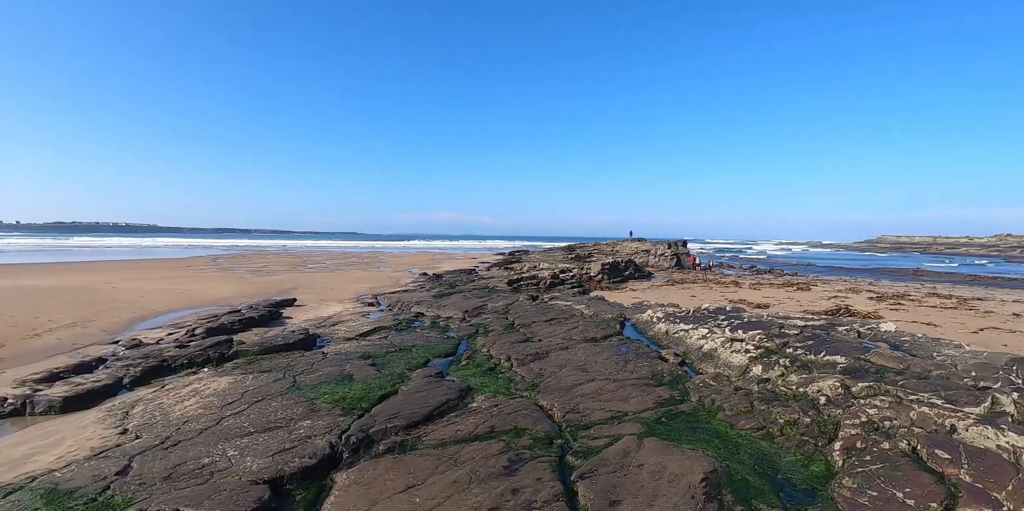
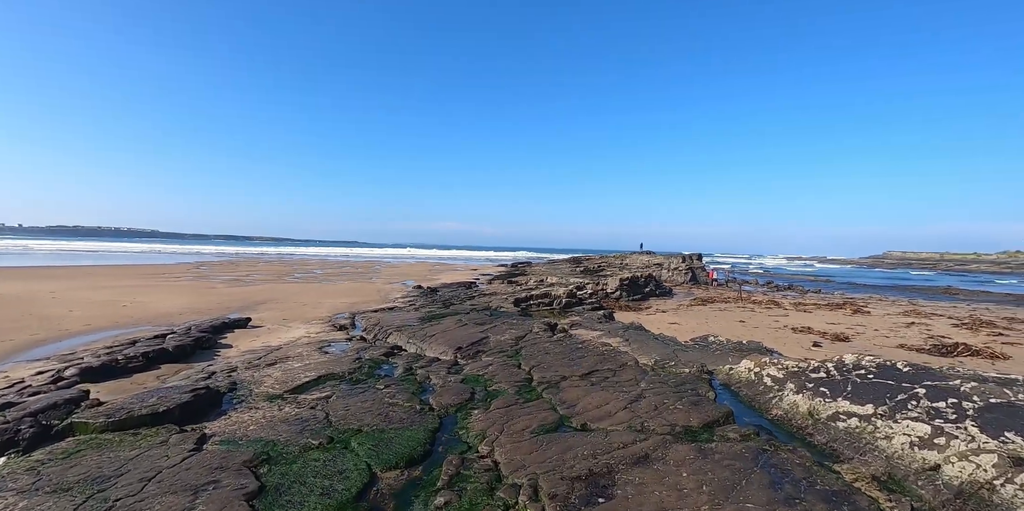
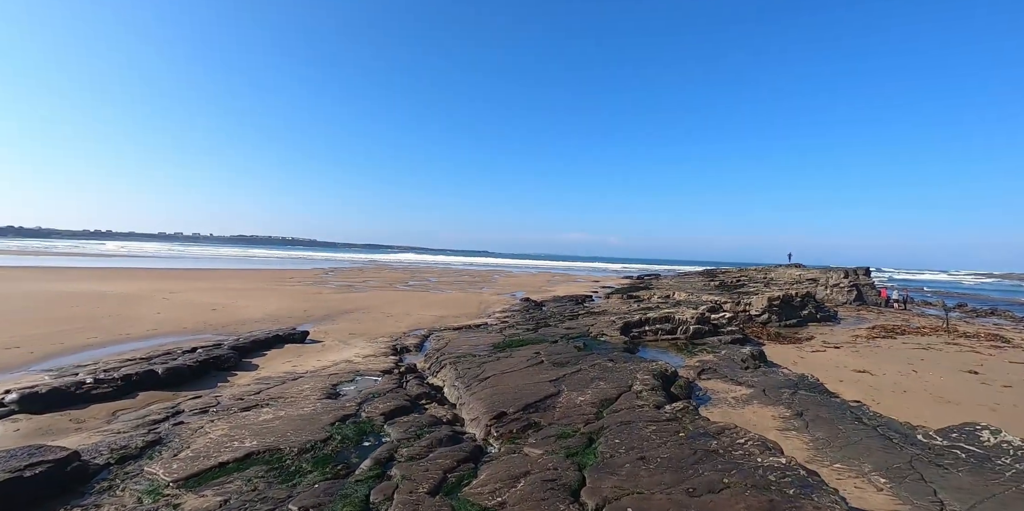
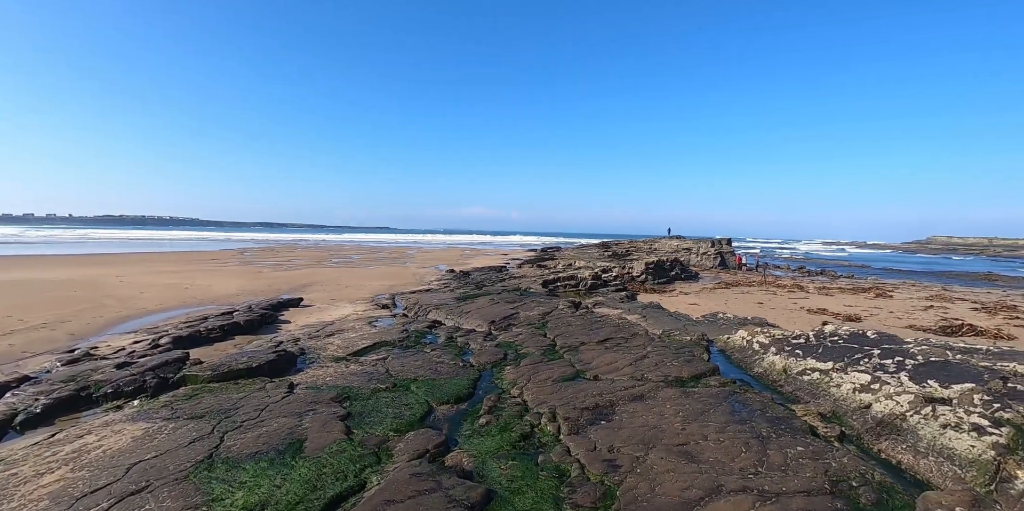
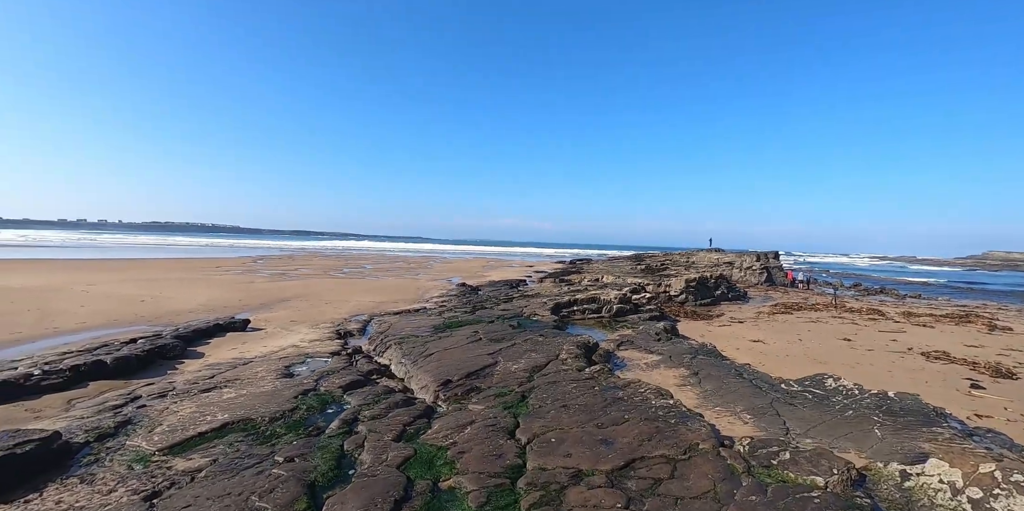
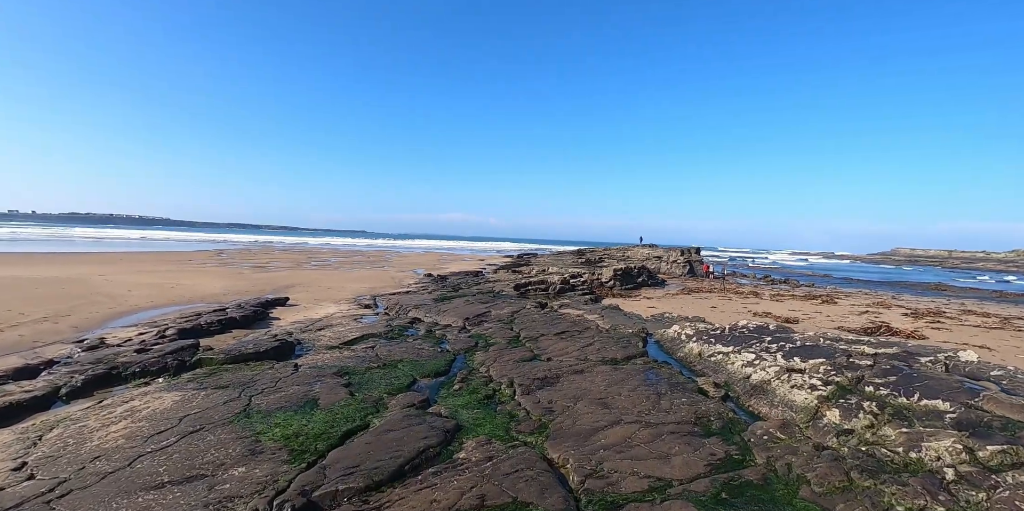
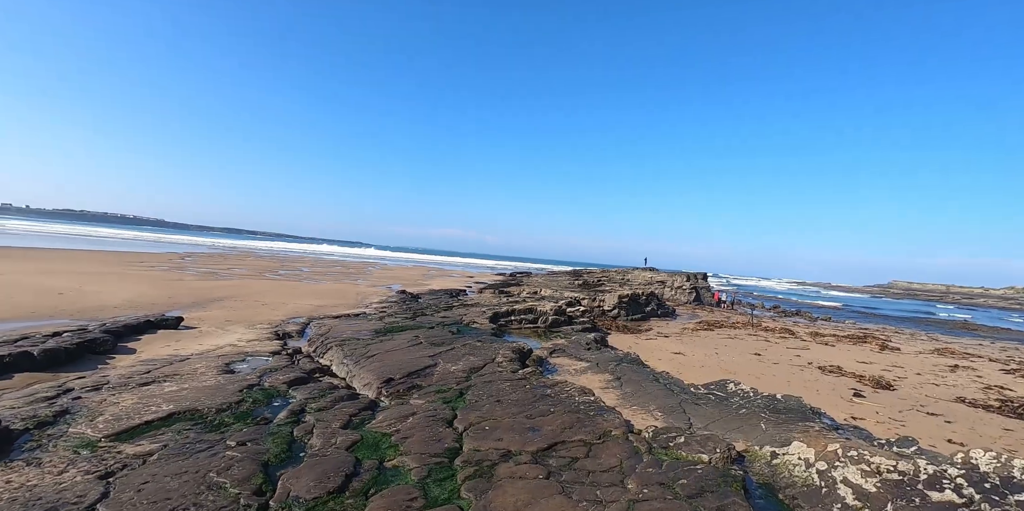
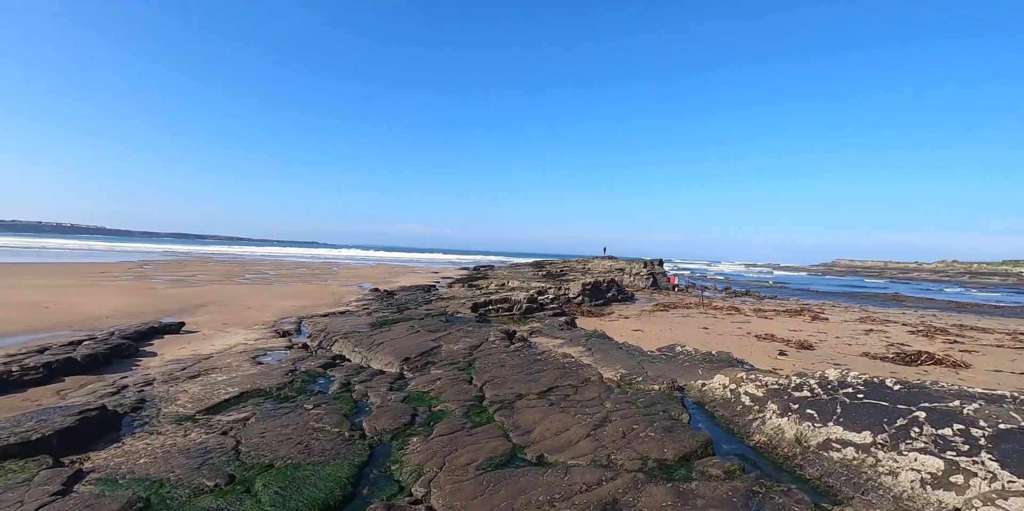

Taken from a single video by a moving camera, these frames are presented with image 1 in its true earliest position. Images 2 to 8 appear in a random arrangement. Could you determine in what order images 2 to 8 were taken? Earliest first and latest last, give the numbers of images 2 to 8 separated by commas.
6, 4, 2, 8, 7, 5, 3
